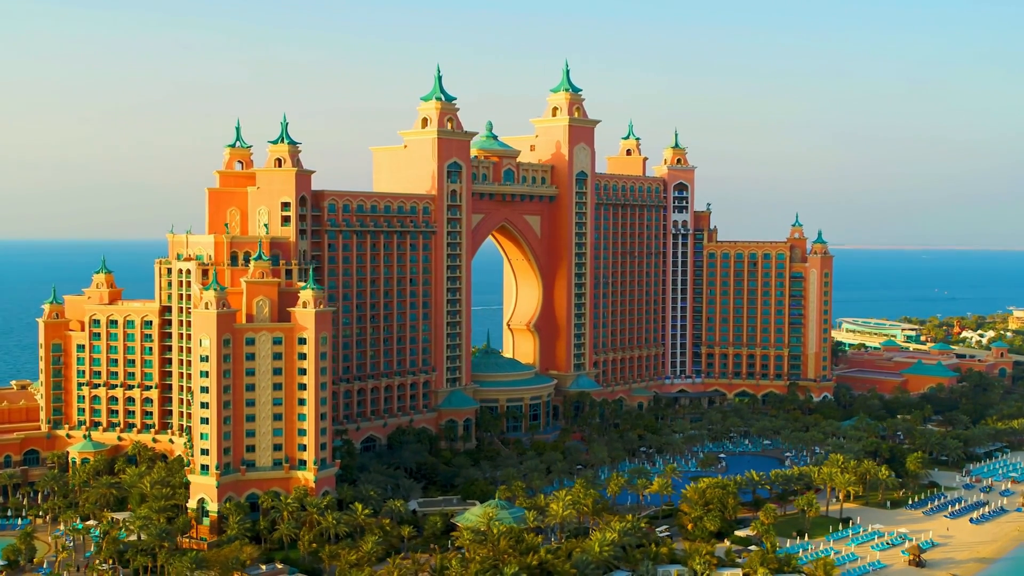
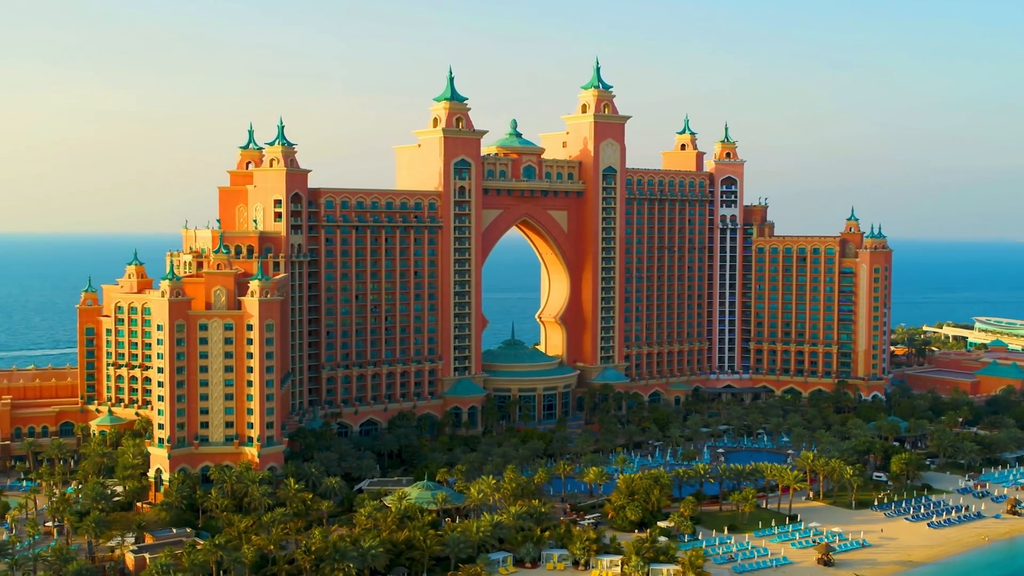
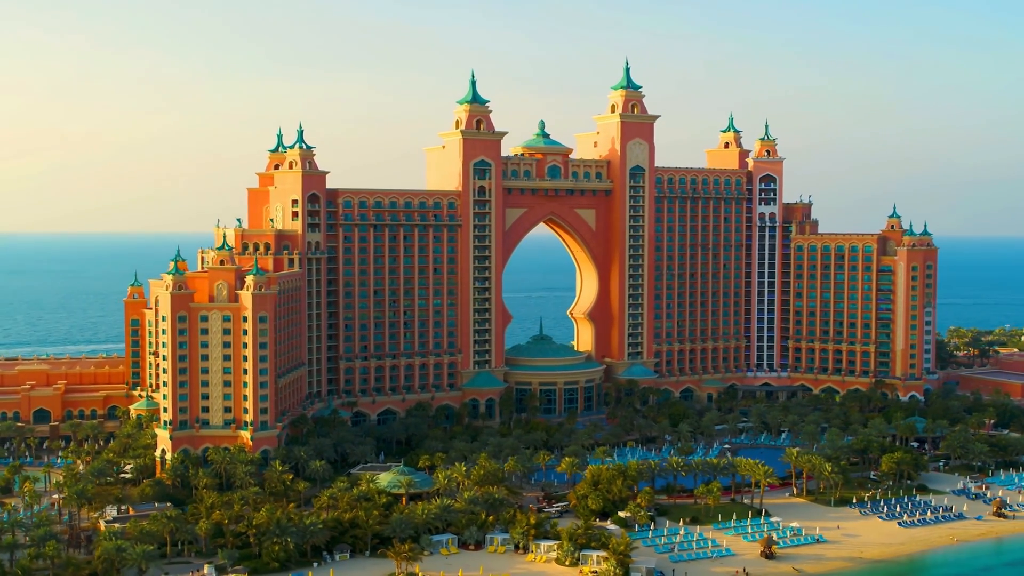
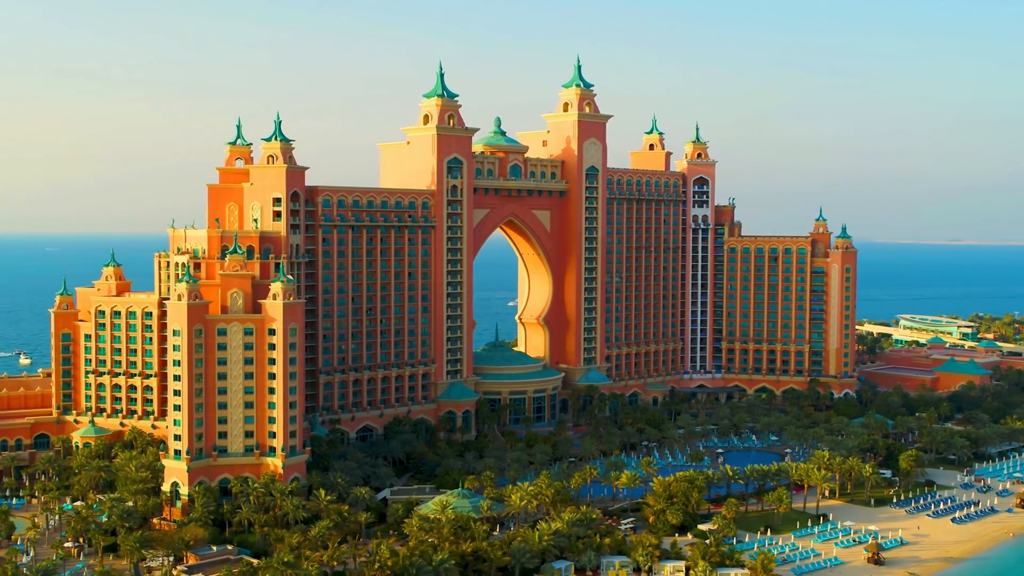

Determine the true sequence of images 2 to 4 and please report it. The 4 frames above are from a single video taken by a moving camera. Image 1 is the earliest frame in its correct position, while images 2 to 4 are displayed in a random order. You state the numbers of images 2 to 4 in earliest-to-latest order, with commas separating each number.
4, 2, 3
